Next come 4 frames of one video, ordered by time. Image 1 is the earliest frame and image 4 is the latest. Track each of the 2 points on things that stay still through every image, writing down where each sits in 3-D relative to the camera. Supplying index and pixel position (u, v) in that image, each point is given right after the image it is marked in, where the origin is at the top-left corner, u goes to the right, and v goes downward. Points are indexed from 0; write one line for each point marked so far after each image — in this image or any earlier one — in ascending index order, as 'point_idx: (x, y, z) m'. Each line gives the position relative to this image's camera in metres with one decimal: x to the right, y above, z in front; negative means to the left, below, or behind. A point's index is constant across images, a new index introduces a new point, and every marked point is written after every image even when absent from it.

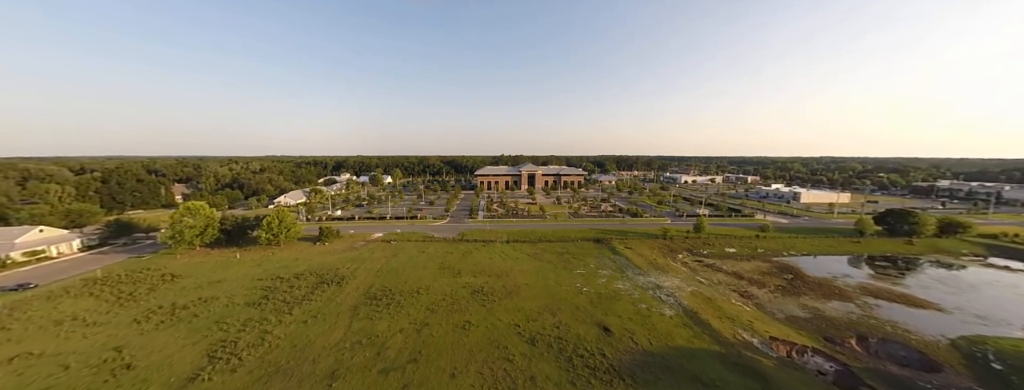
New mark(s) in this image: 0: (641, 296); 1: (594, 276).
0: (+7.3, -5.7, +14.6) m
1: (+5.6, -5.5, +17.4) m
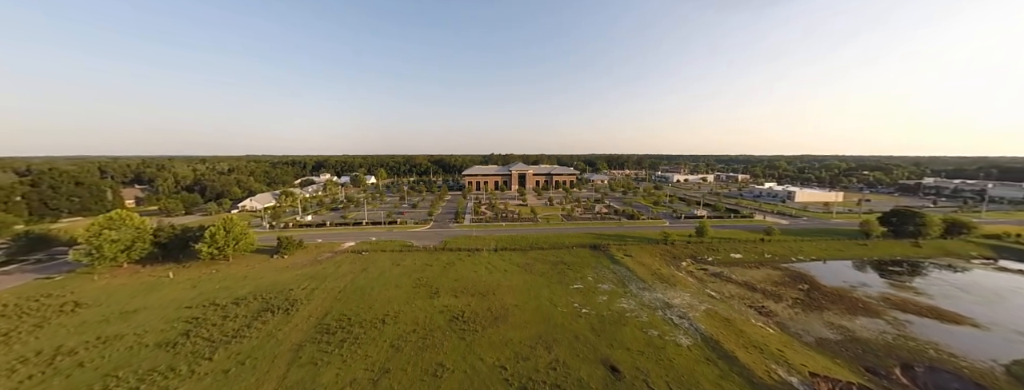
0: (+6.6, -6.0, +12.5) m
1: (+4.8, -5.7, +15.2) m
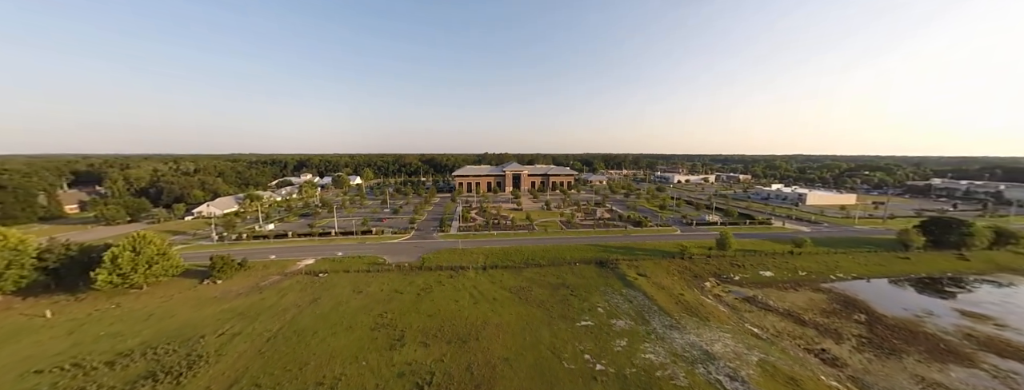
0: (+6.2, -6.5, +9.0) m
1: (+4.4, -6.3, +11.7) m
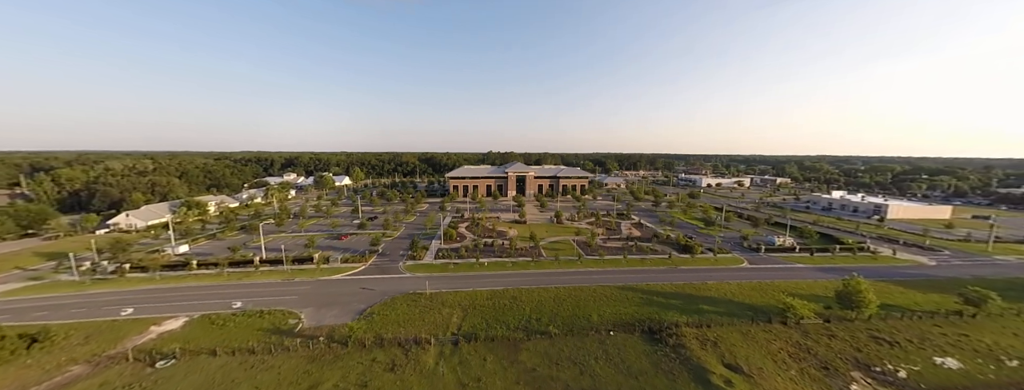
0: (+5.6, -7.7, +1.4) m
1: (+3.8, -7.4, +4.1) m
